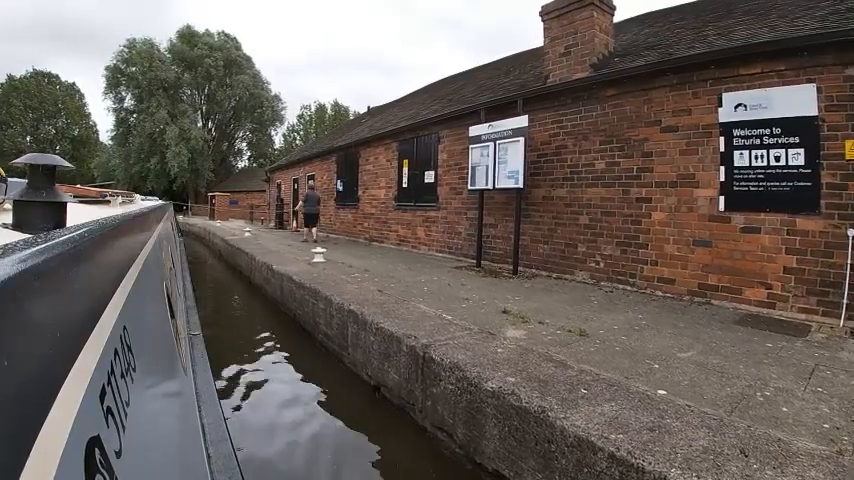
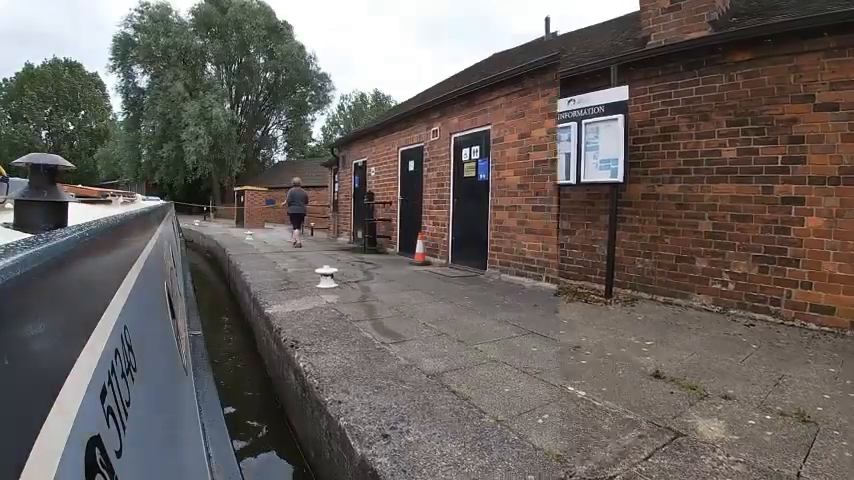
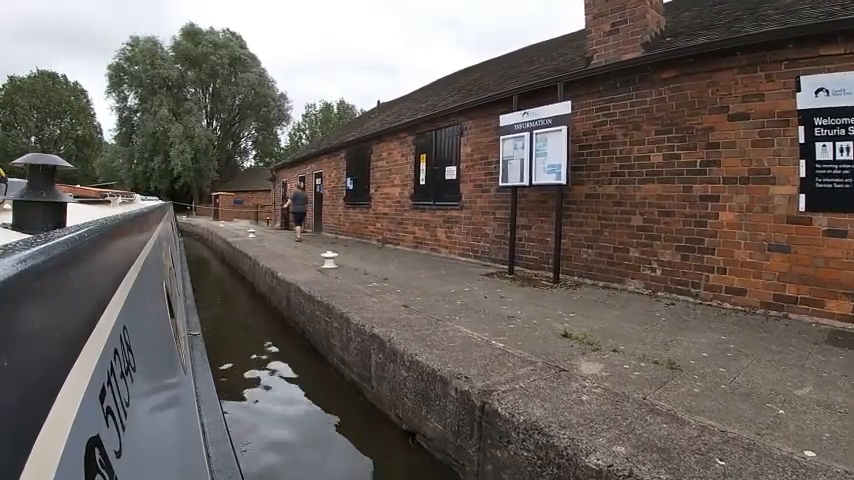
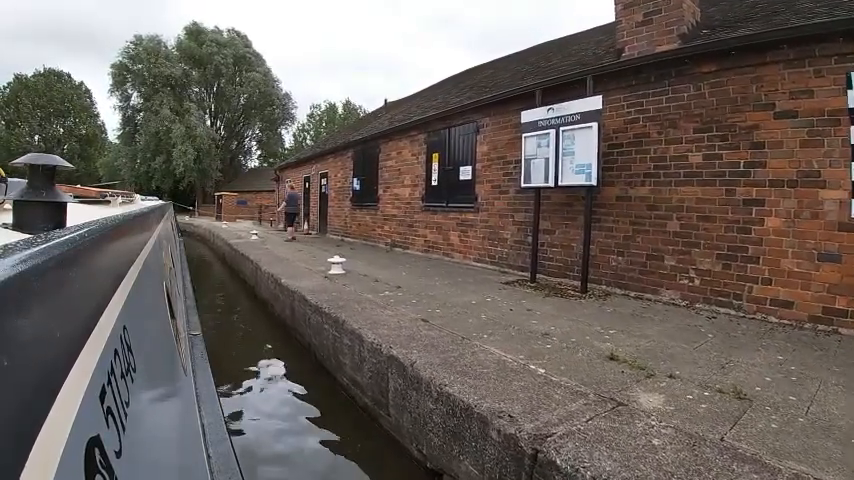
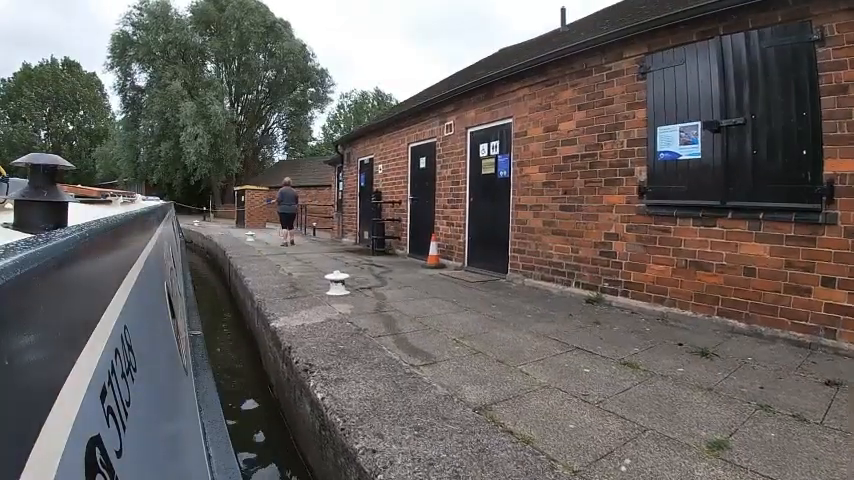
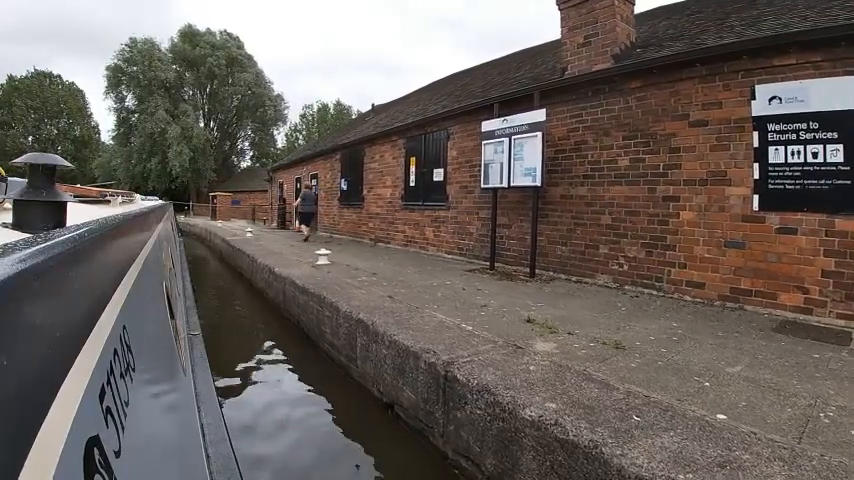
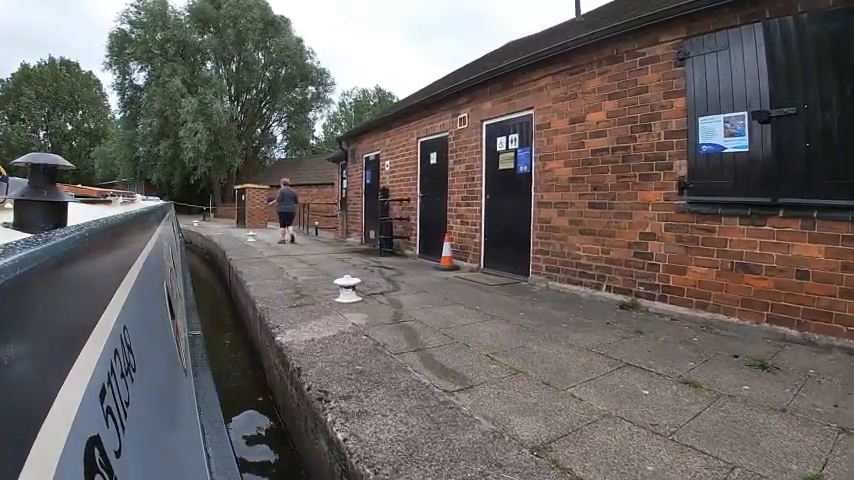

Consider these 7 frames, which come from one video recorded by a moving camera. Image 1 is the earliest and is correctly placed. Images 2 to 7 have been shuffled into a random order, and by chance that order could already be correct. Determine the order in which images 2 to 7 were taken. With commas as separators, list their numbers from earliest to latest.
6, 3, 4, 2, 5, 7
